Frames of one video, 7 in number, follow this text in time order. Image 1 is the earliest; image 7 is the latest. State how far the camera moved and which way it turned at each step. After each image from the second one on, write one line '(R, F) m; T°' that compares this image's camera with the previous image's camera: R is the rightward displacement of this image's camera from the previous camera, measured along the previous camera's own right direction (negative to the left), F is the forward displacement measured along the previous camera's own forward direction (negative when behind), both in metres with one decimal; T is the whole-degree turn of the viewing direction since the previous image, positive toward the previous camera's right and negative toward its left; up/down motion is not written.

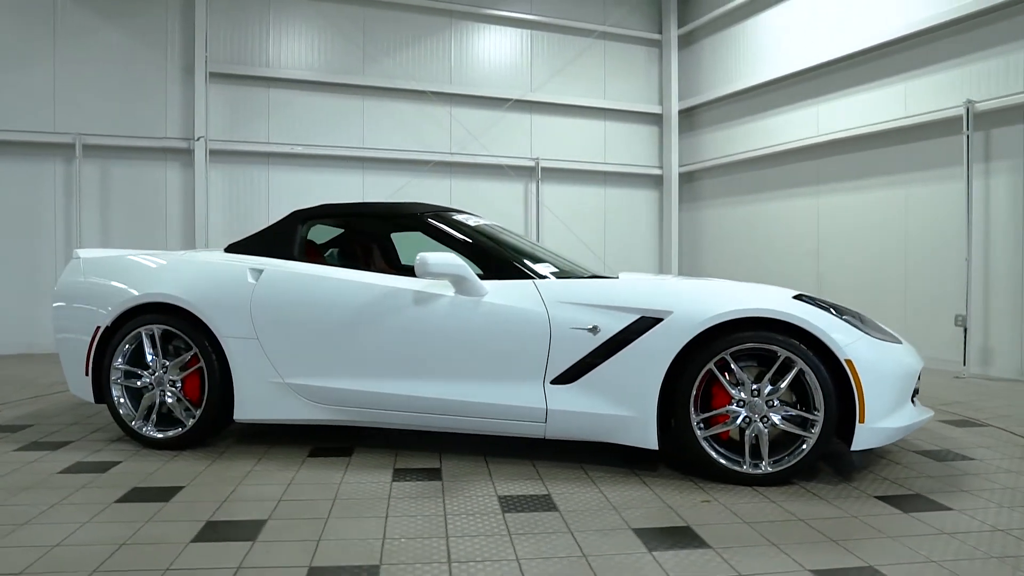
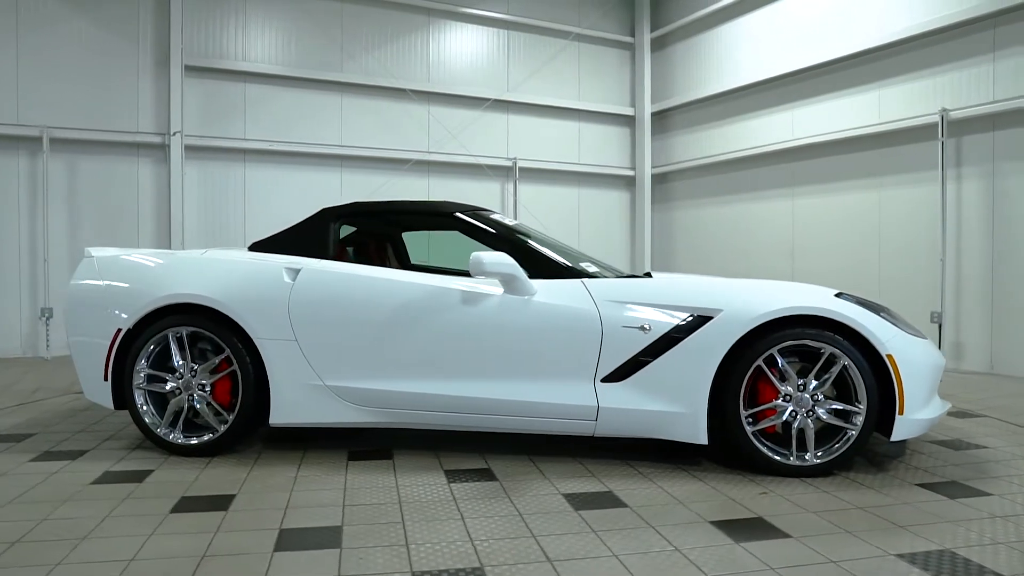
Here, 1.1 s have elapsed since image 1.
(-0.4, 0.0) m; +5°
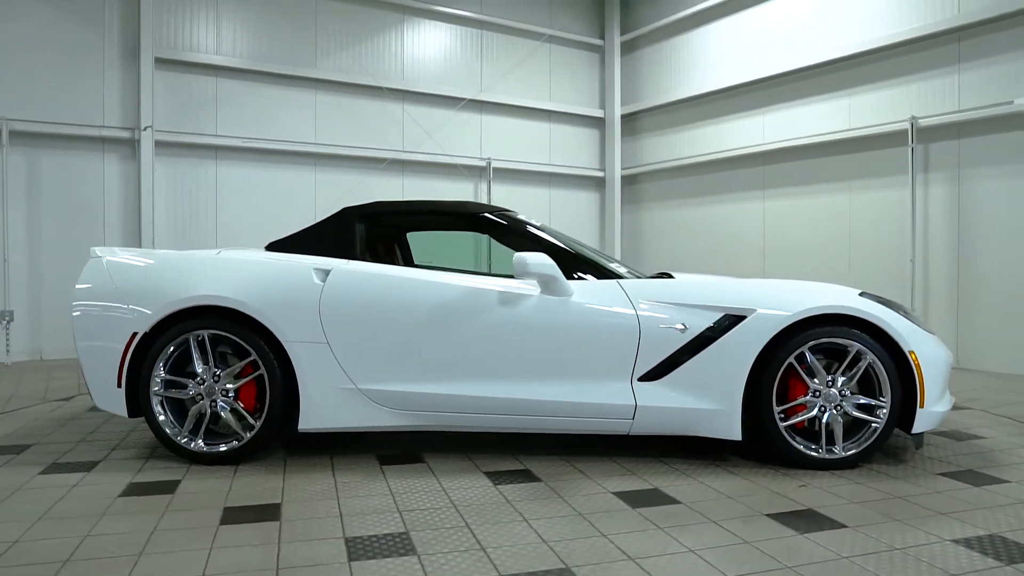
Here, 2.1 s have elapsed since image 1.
(-0.4, 0.0) m; +5°
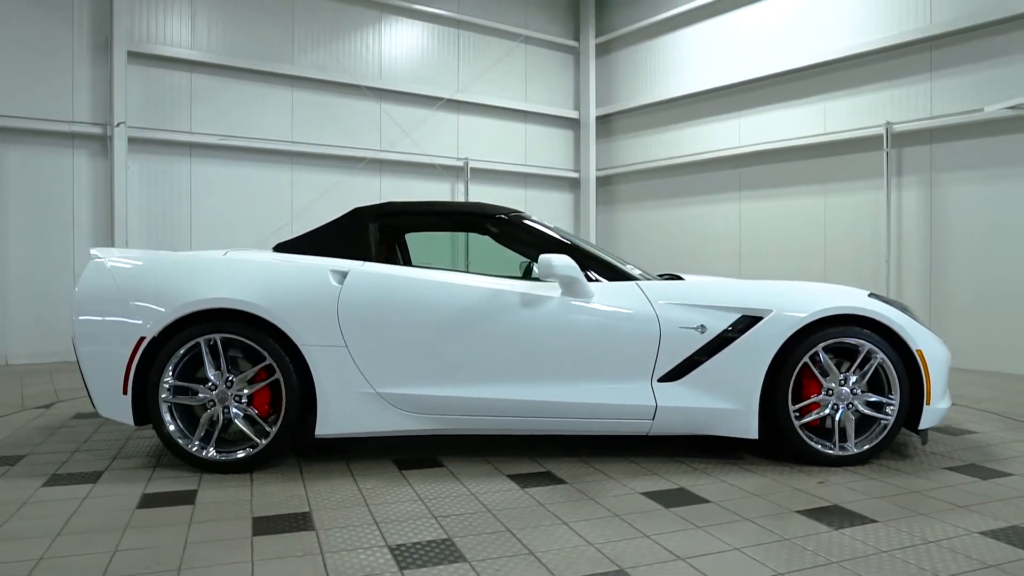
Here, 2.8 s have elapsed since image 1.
(-0.3, 0.0) m; +4°
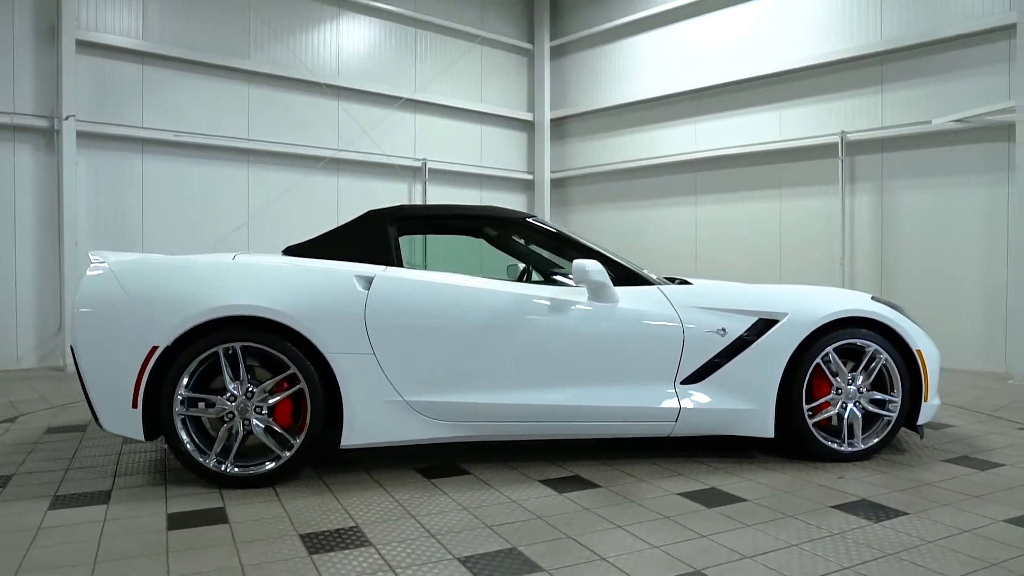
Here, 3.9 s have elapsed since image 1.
(-0.4, 0.0) m; +6°
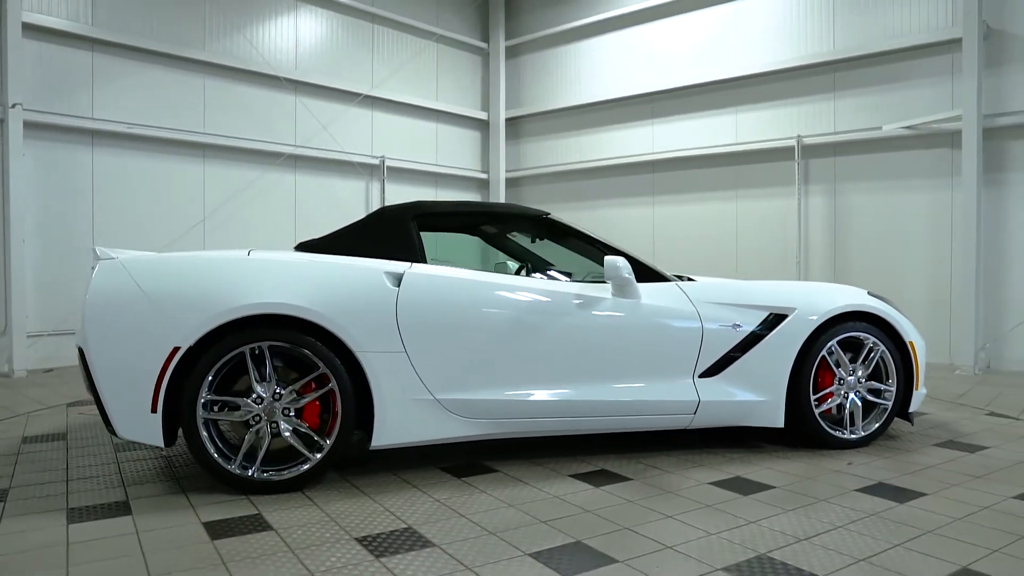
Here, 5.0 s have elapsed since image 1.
(-0.4, 0.0) m; +6°
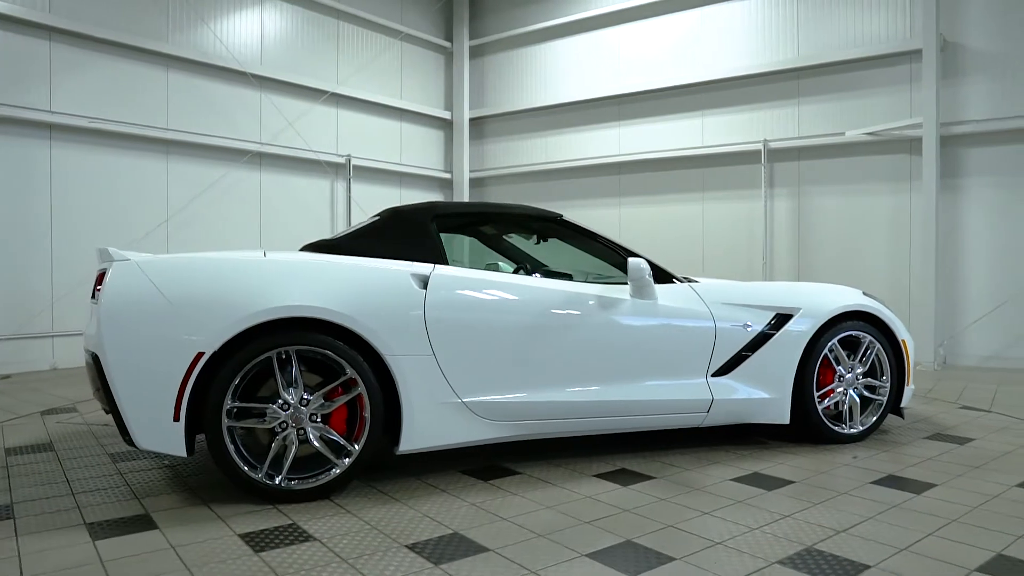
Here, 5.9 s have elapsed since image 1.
(-0.3, 0.0) m; +5°
